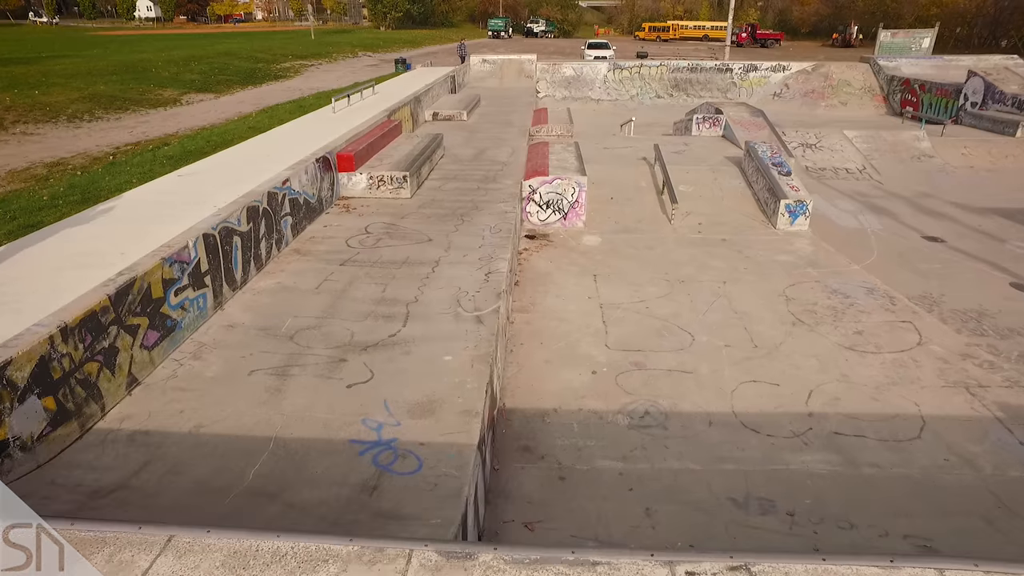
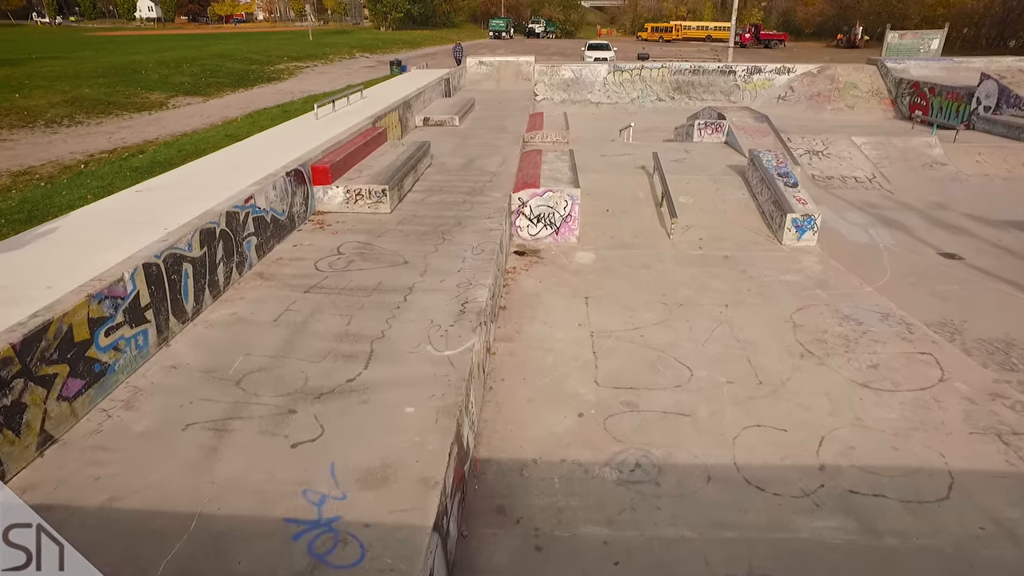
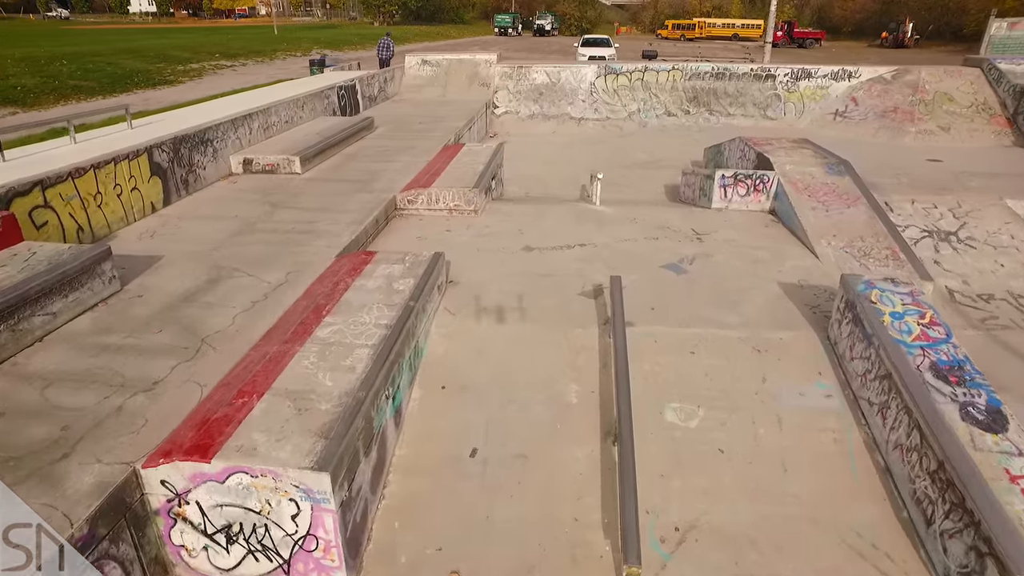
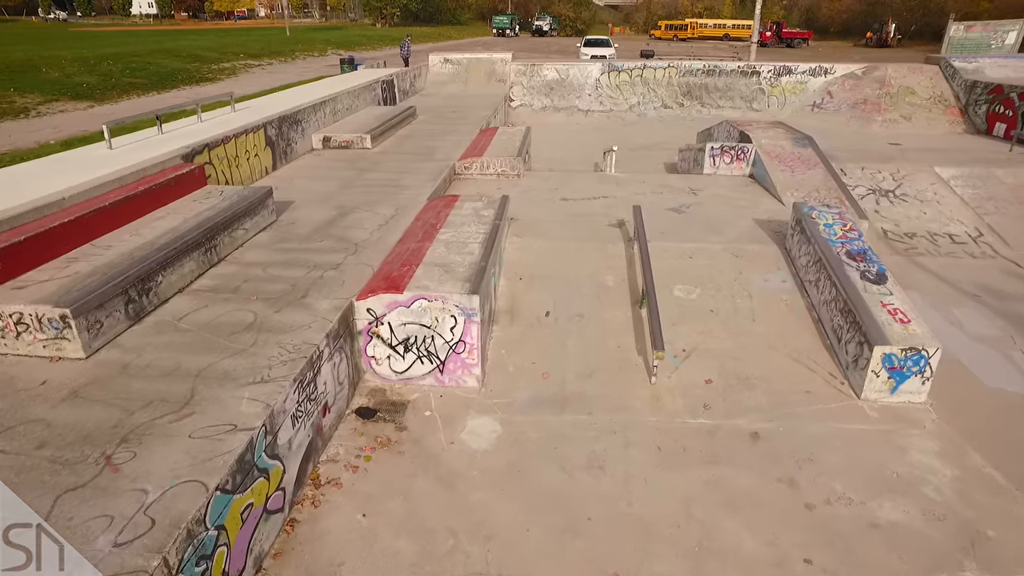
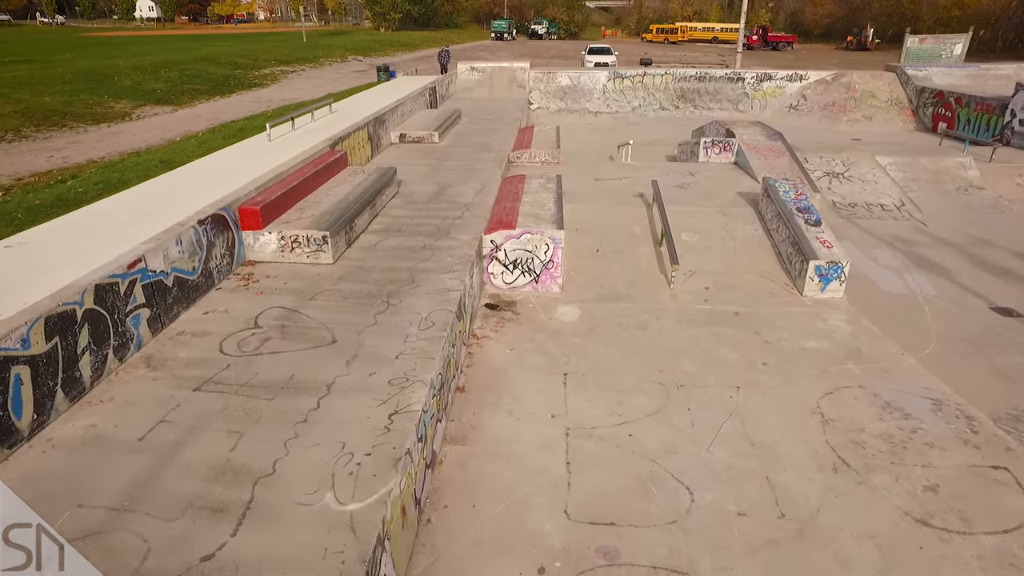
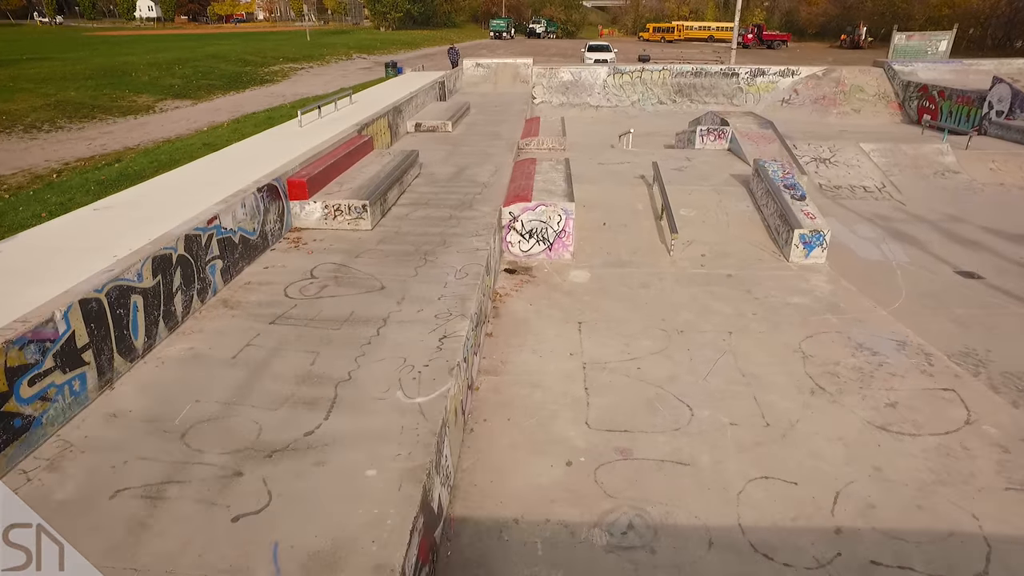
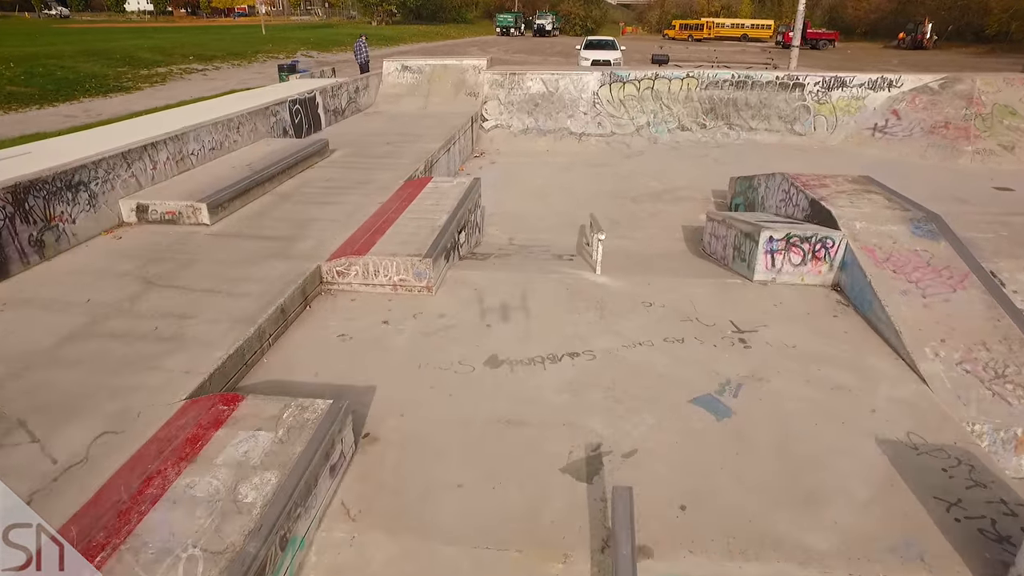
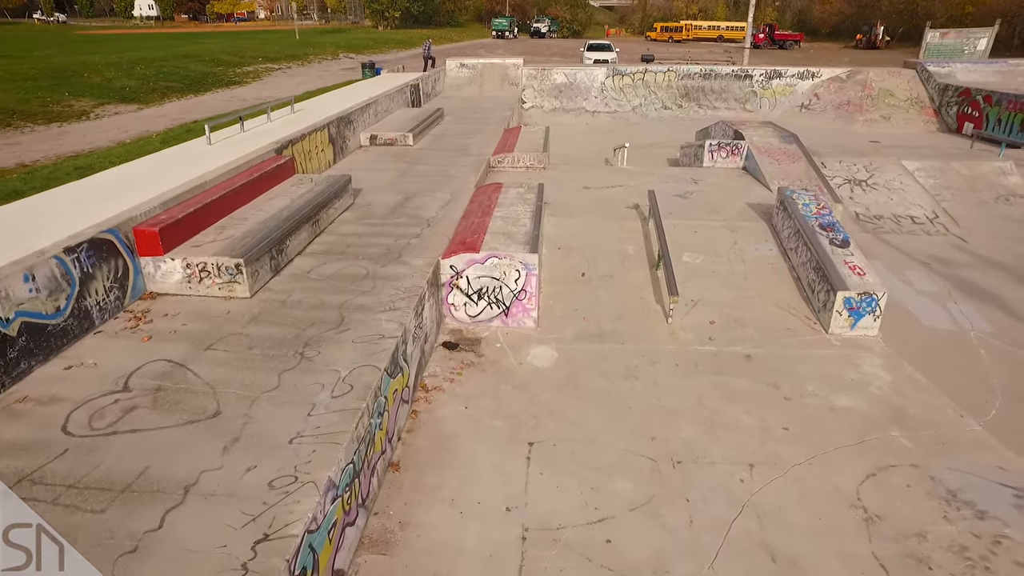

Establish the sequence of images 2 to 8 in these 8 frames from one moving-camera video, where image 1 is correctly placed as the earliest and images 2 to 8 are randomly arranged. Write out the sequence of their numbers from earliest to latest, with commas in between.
2, 6, 5, 8, 4, 3, 7
